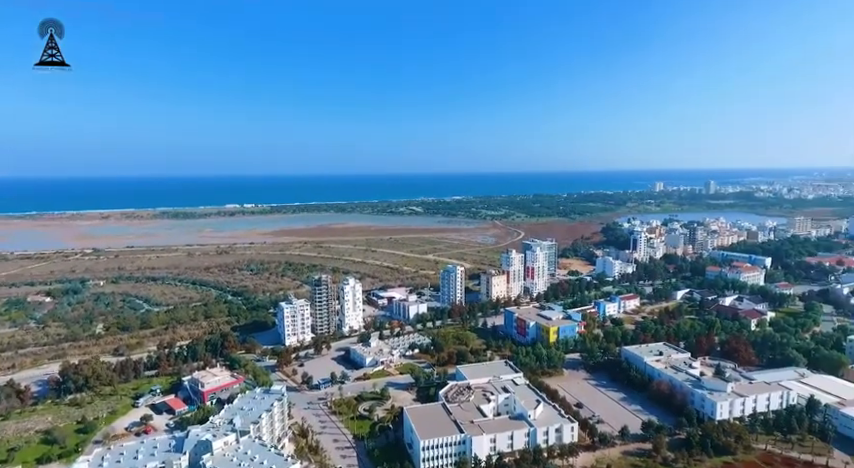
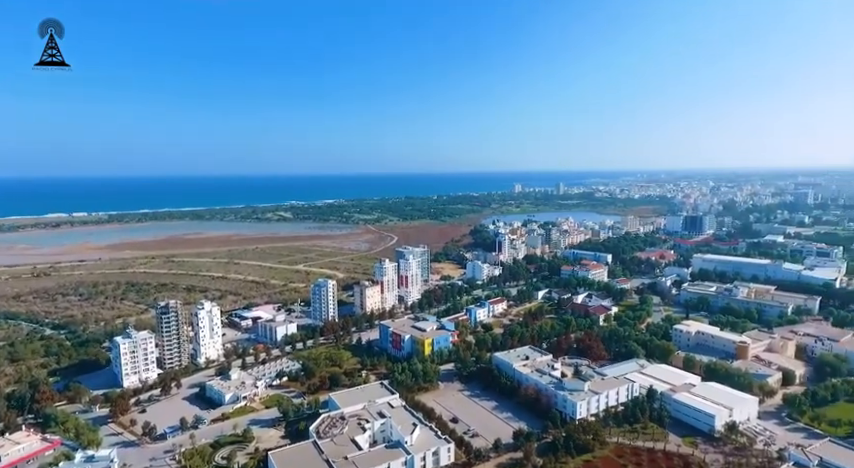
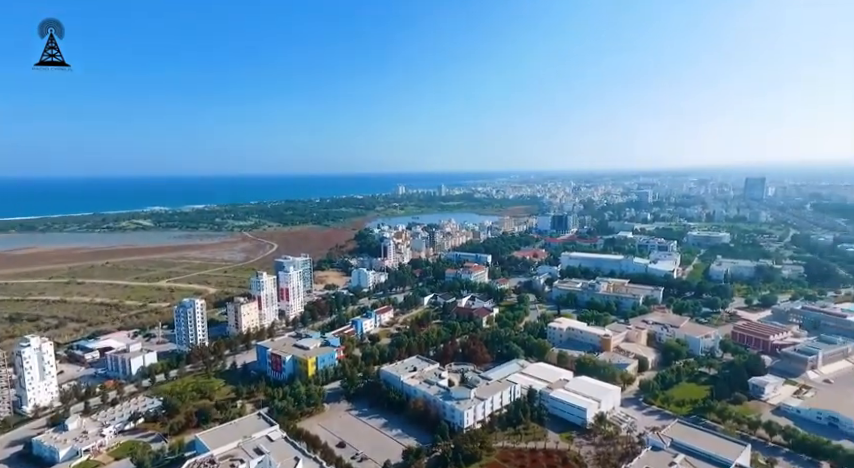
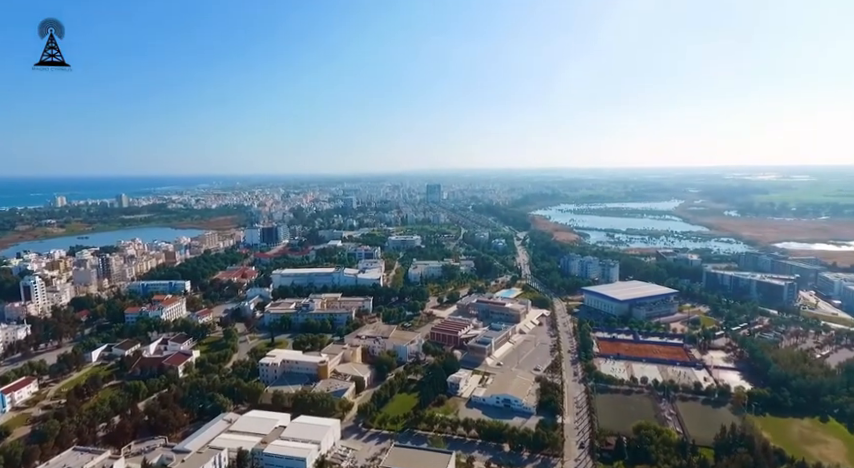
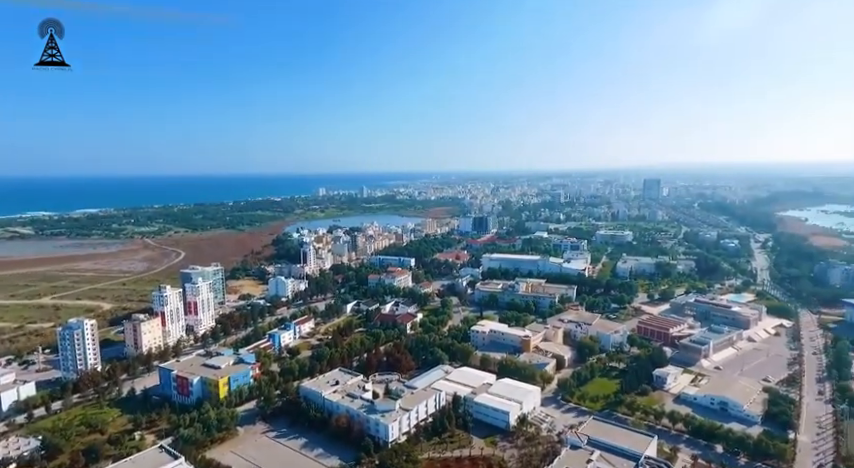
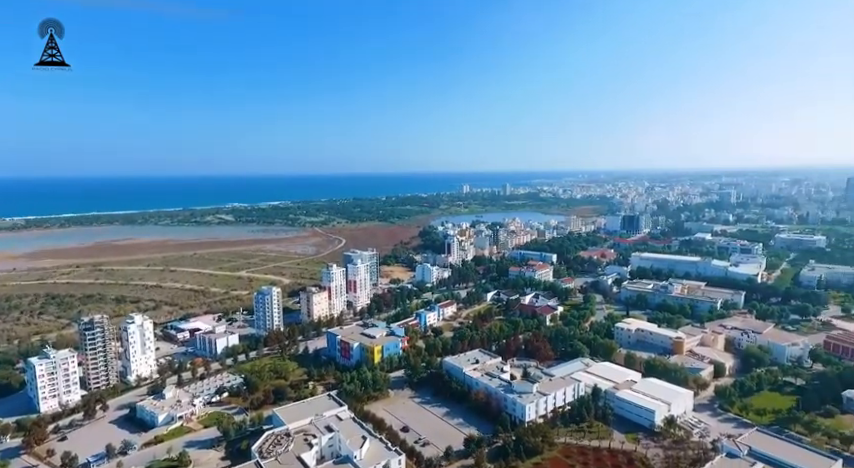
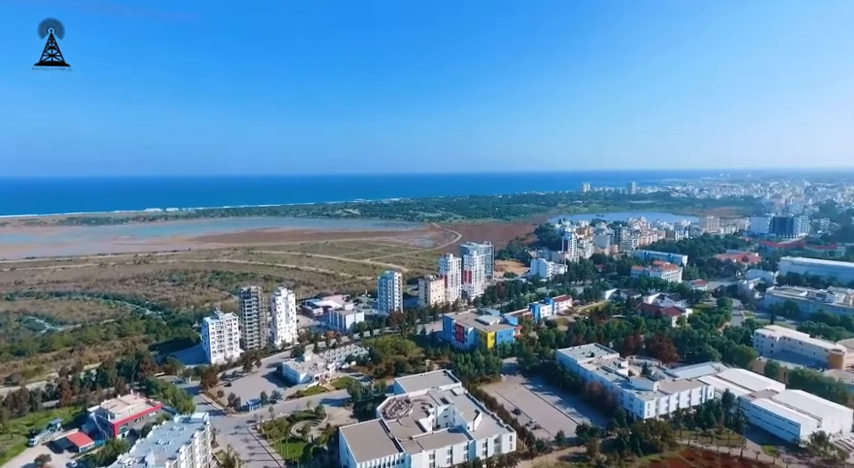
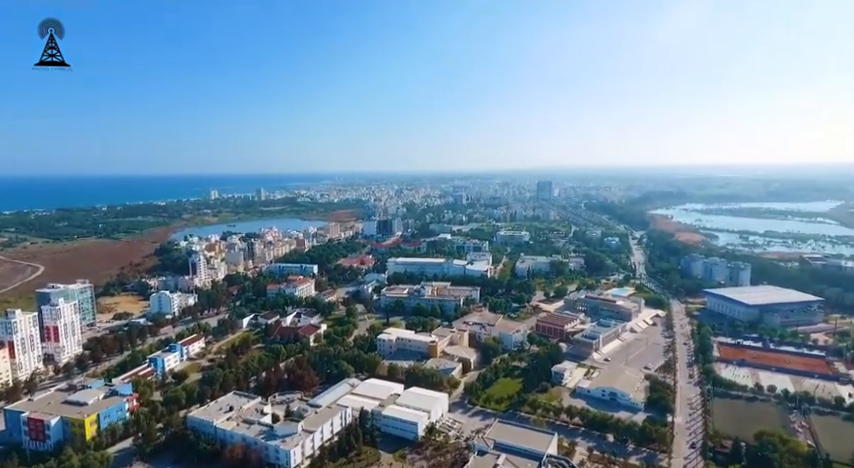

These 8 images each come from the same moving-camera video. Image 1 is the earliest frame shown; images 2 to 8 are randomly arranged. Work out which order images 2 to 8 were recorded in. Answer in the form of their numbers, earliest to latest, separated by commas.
7, 2, 6, 3, 5, 8, 4
